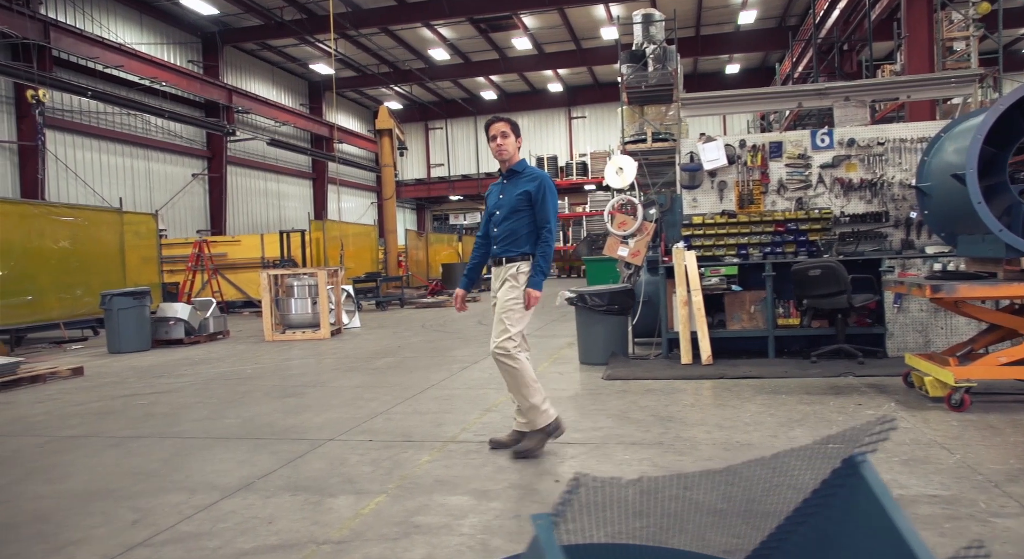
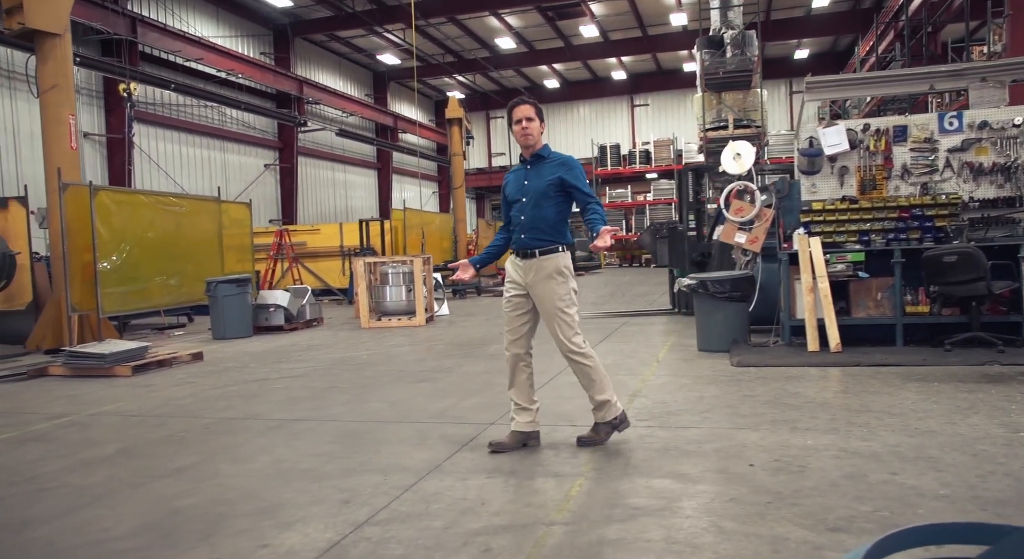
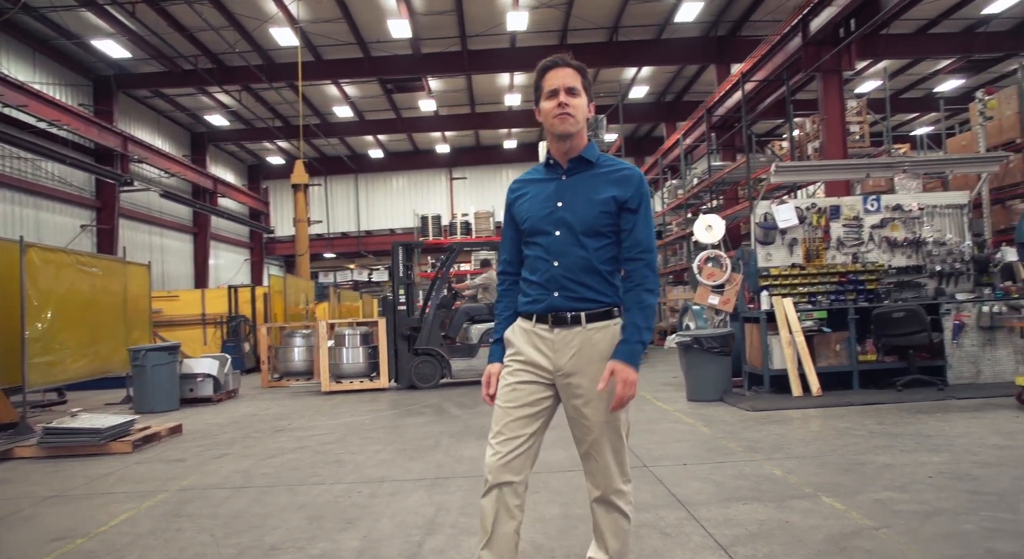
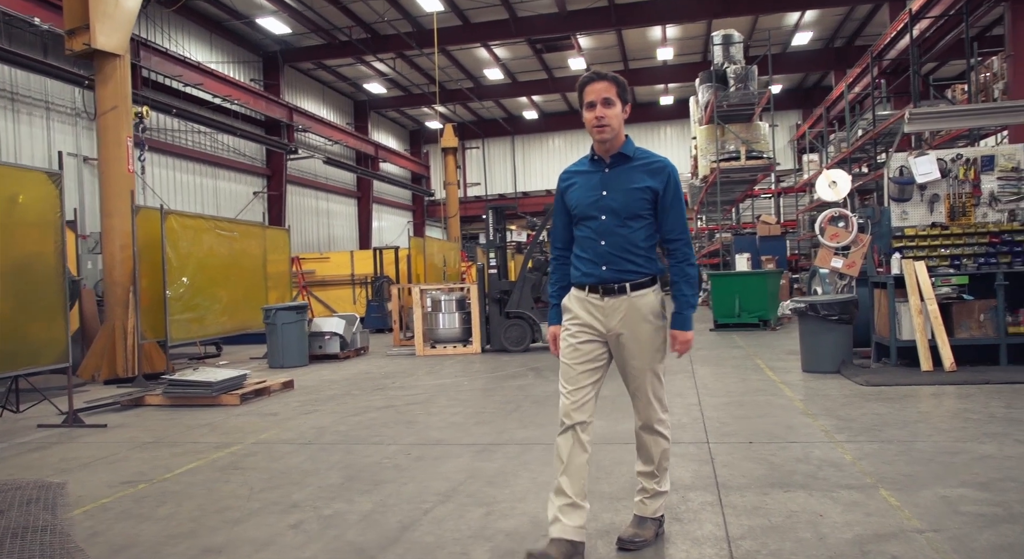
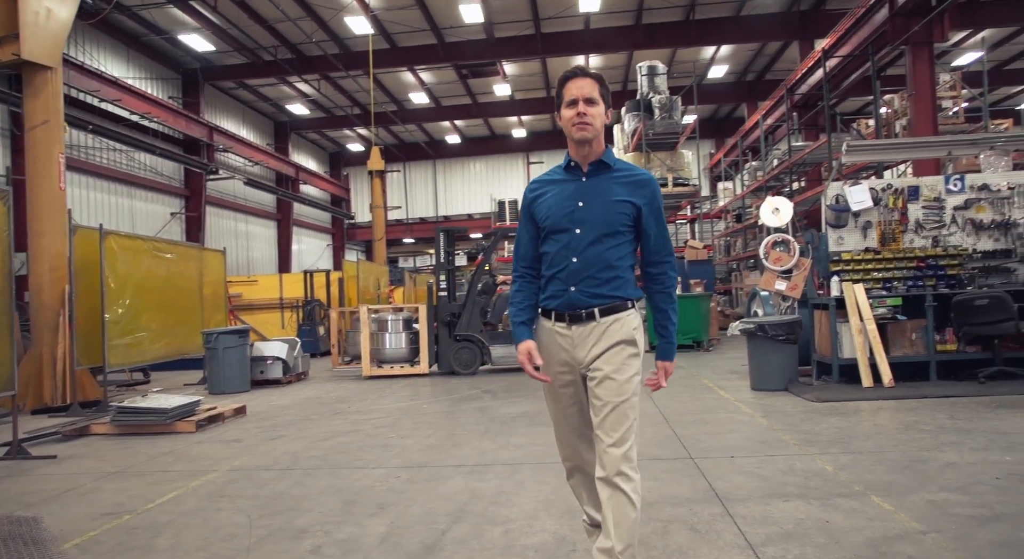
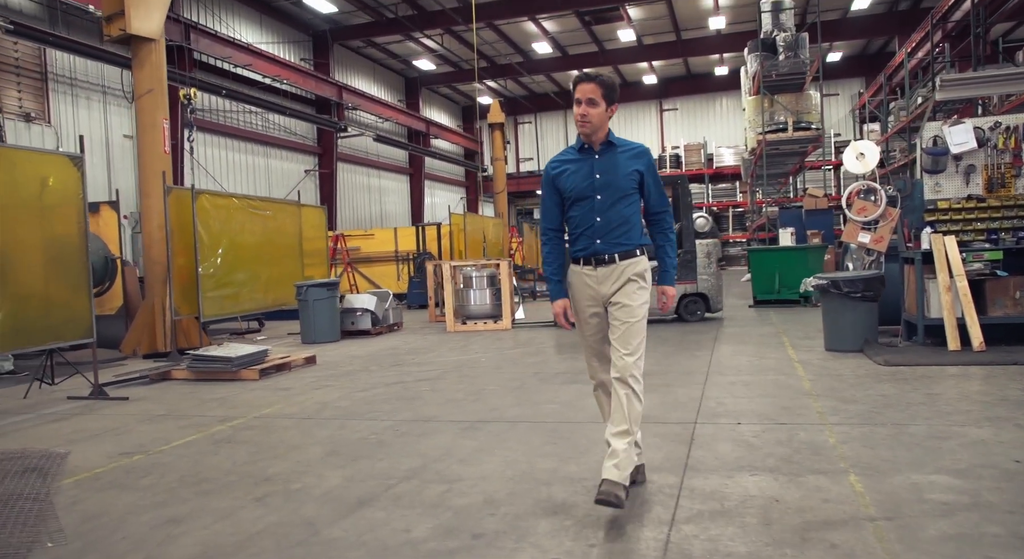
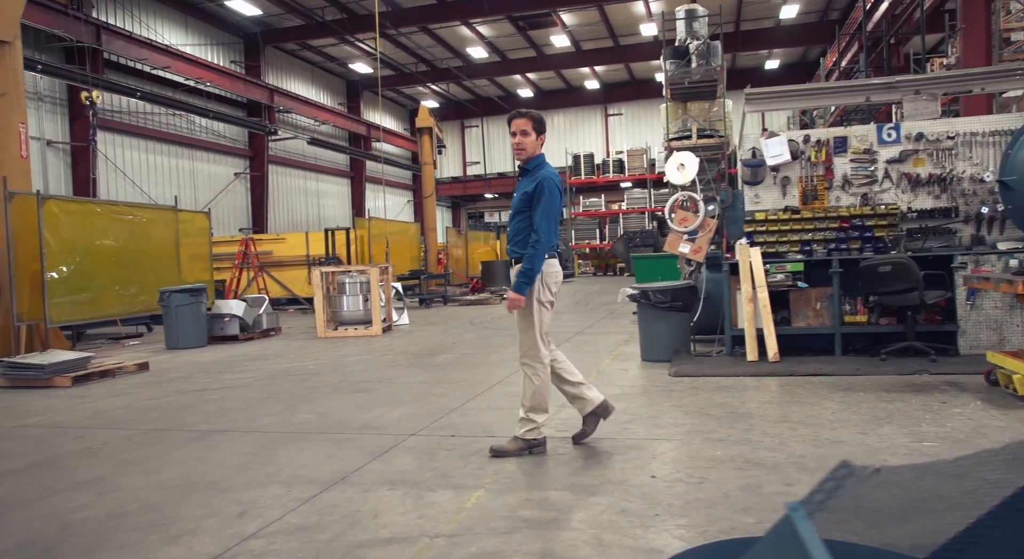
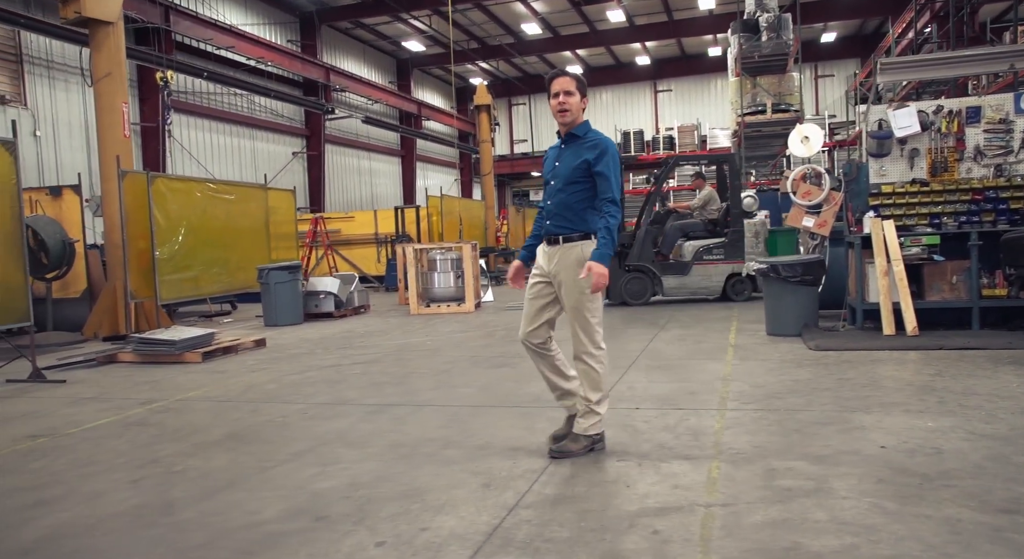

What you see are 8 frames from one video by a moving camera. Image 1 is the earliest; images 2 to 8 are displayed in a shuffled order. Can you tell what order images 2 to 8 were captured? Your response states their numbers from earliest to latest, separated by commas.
7, 2, 8, 6, 4, 5, 3
